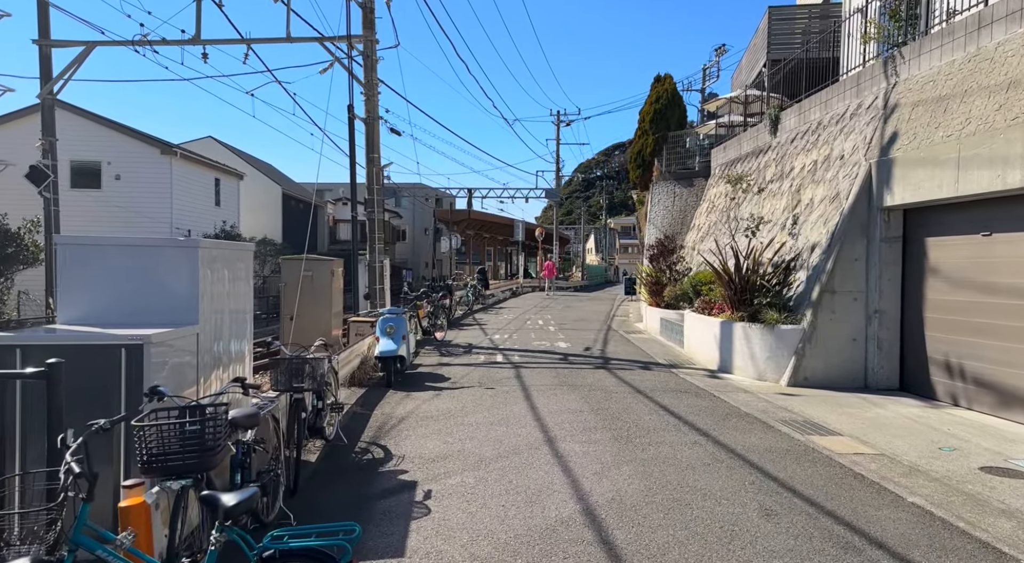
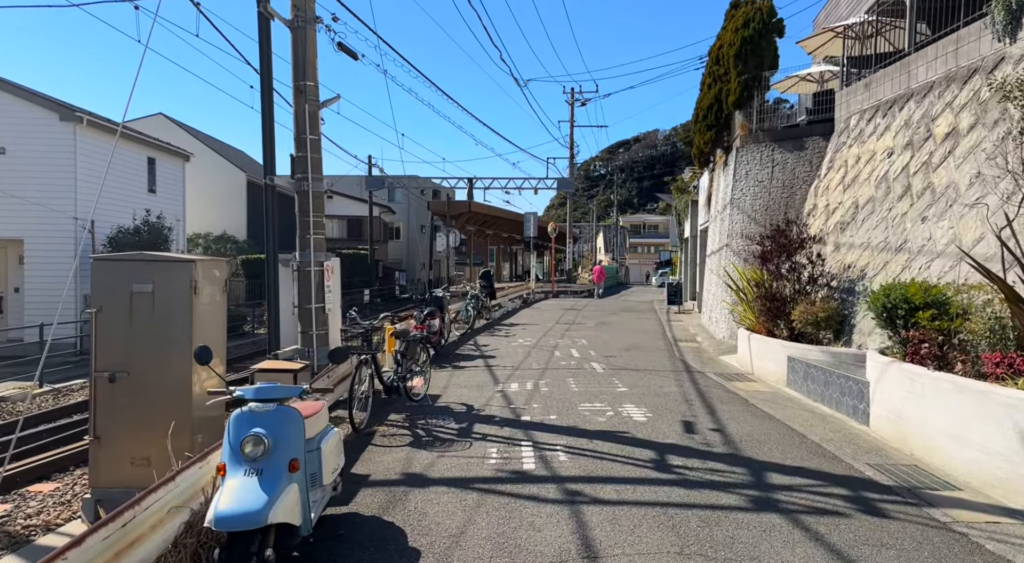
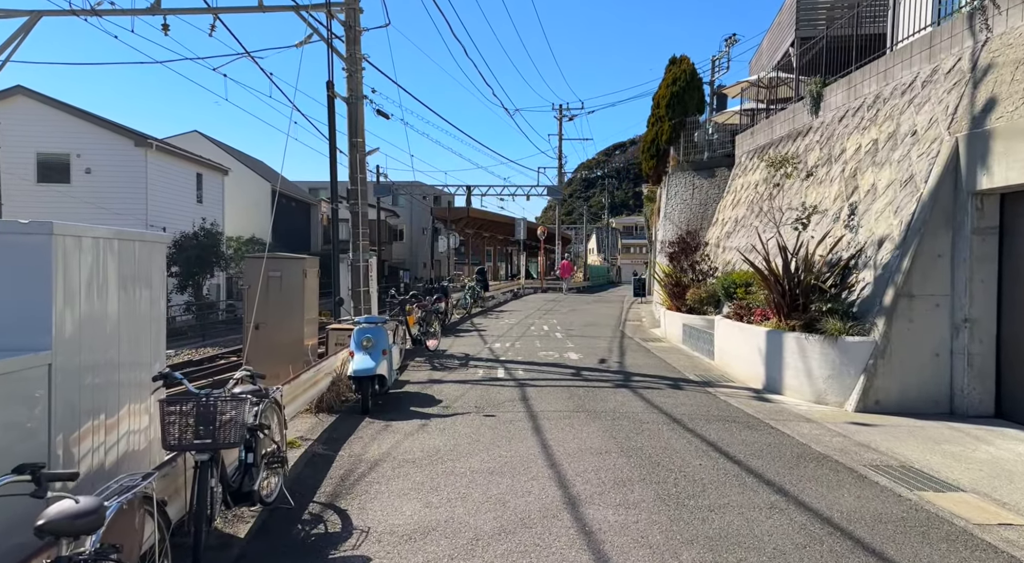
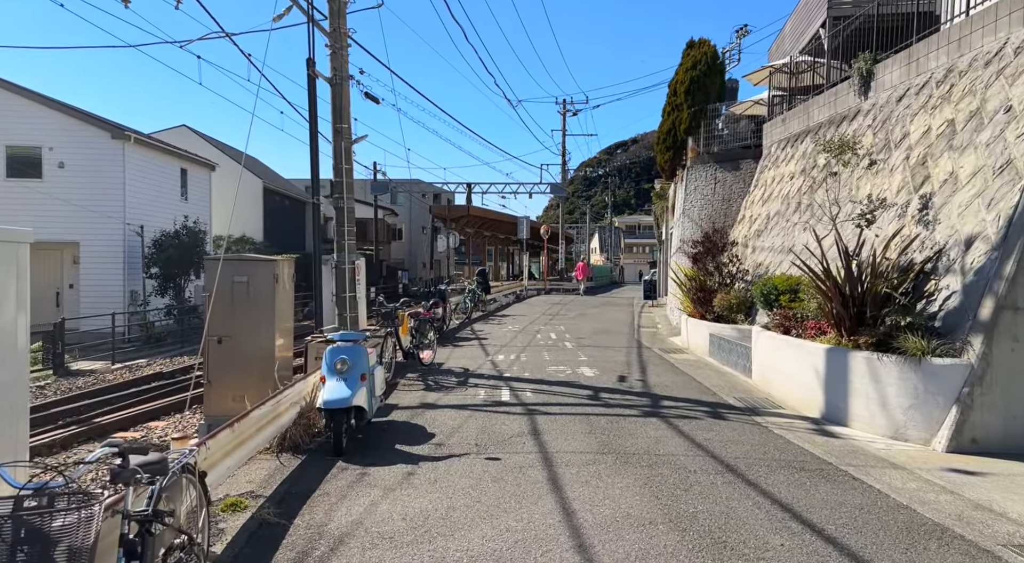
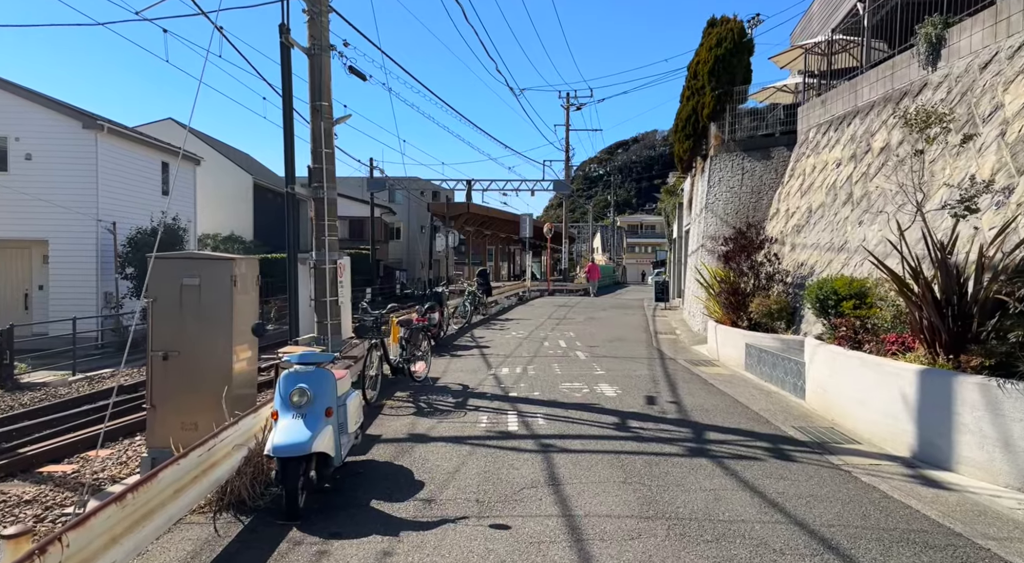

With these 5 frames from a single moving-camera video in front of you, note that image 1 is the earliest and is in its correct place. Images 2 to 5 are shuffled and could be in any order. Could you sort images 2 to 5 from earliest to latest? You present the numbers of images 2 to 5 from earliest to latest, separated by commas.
3, 4, 5, 2
